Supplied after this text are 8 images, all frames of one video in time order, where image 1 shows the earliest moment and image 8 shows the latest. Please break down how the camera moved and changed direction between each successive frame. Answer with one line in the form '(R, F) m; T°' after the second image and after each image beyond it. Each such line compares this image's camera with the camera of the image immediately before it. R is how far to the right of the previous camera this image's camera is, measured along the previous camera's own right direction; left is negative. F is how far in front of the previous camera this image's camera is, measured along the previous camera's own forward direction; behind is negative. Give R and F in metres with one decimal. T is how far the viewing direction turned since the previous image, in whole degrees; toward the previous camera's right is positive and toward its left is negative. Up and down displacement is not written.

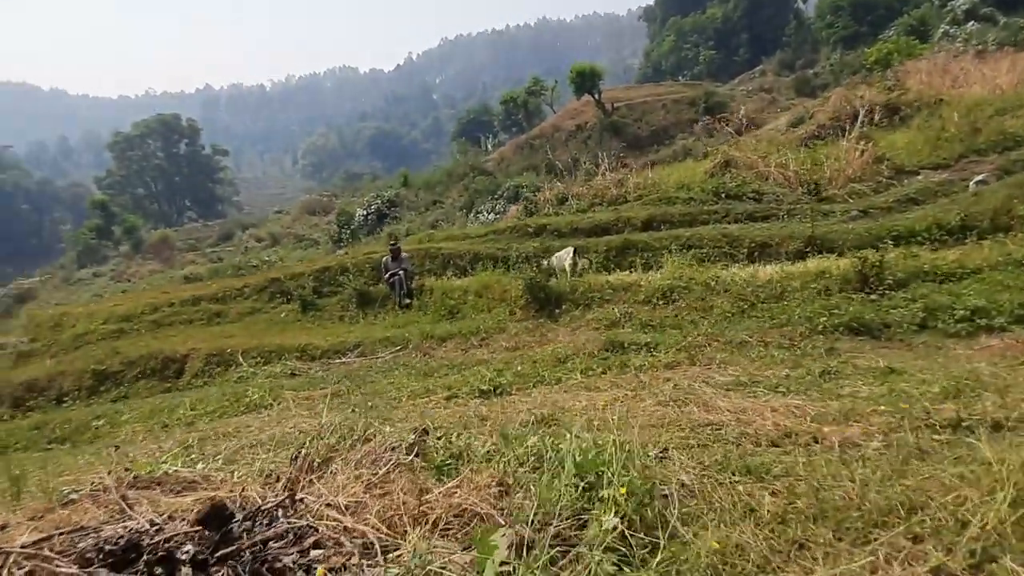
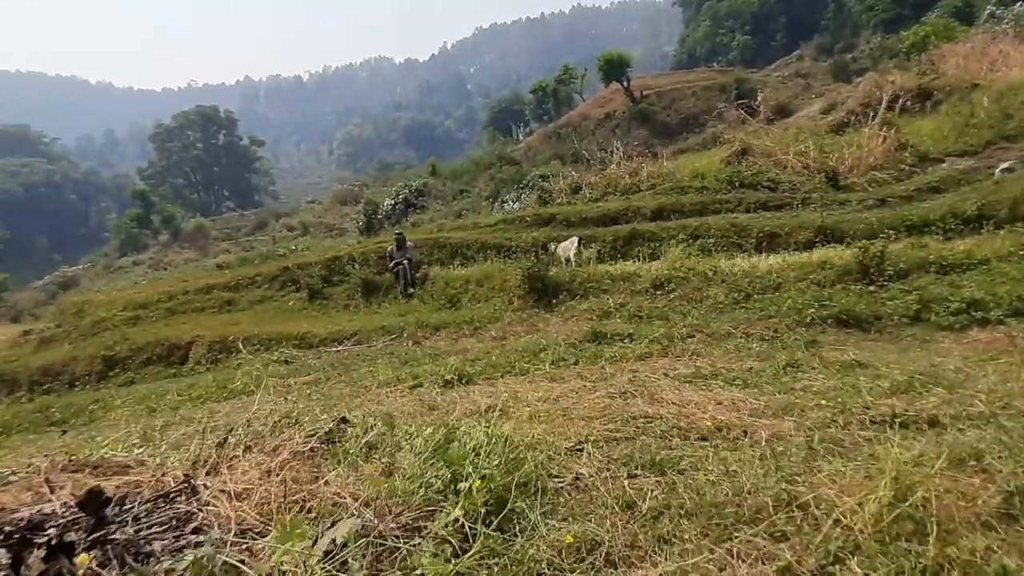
(+0.5, 0.0) m; -3°
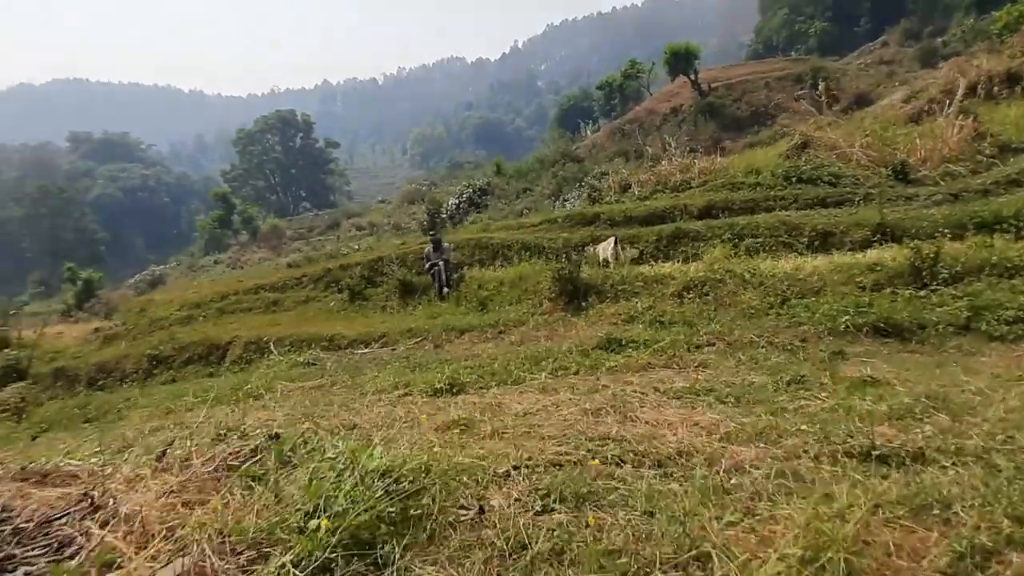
(+0.6, +0.2) m; -6°
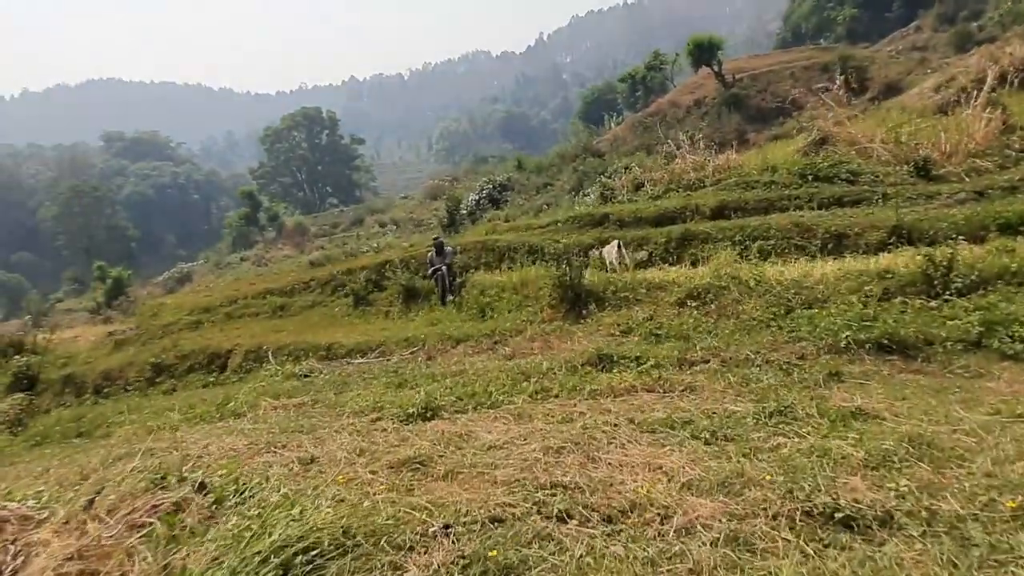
(+0.4, +0.2) m; -2°
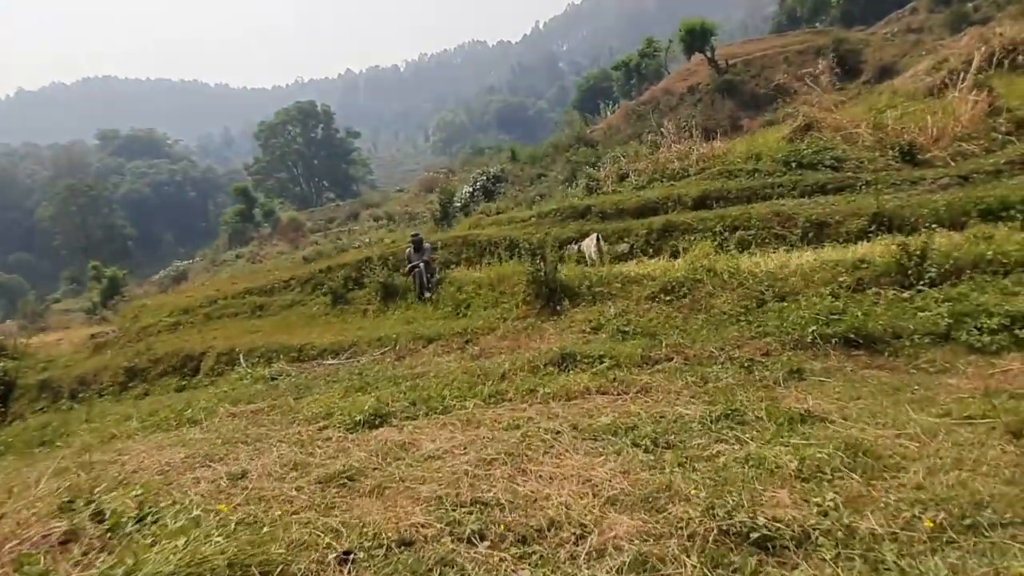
(+0.4, +0.1) m; 0°
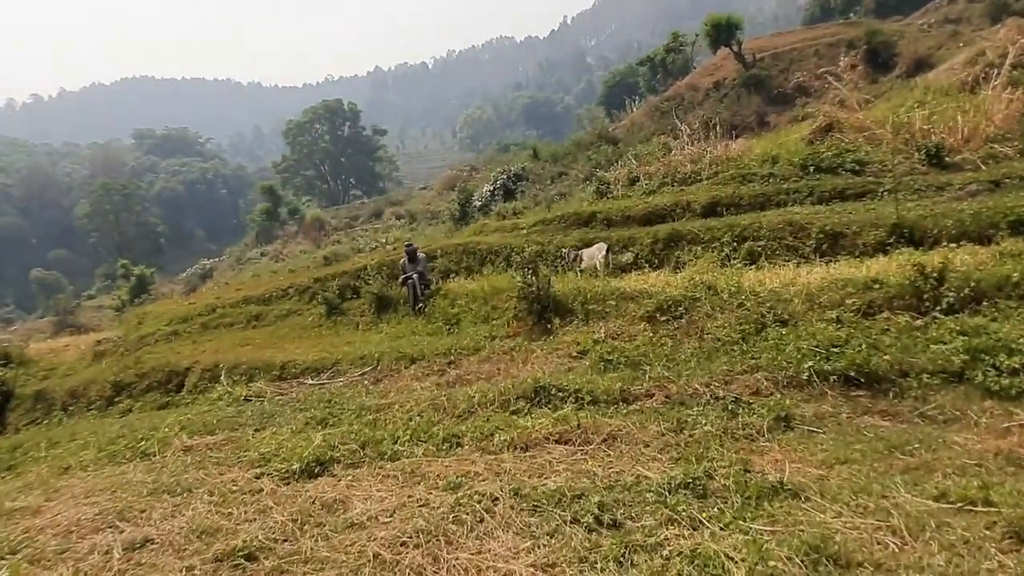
(+0.5, +0.5) m; -2°
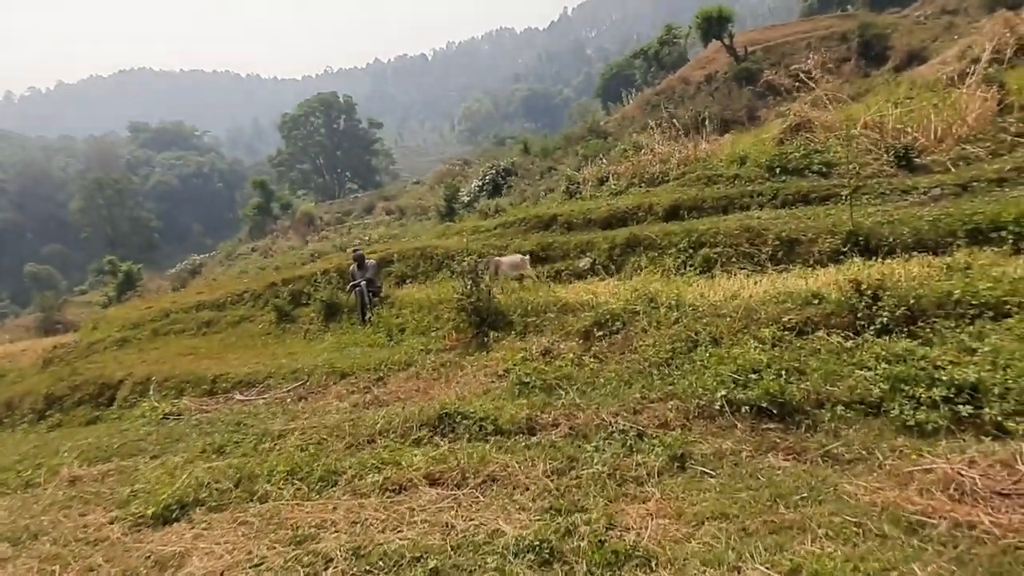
(+0.7, +0.3) m; 0°
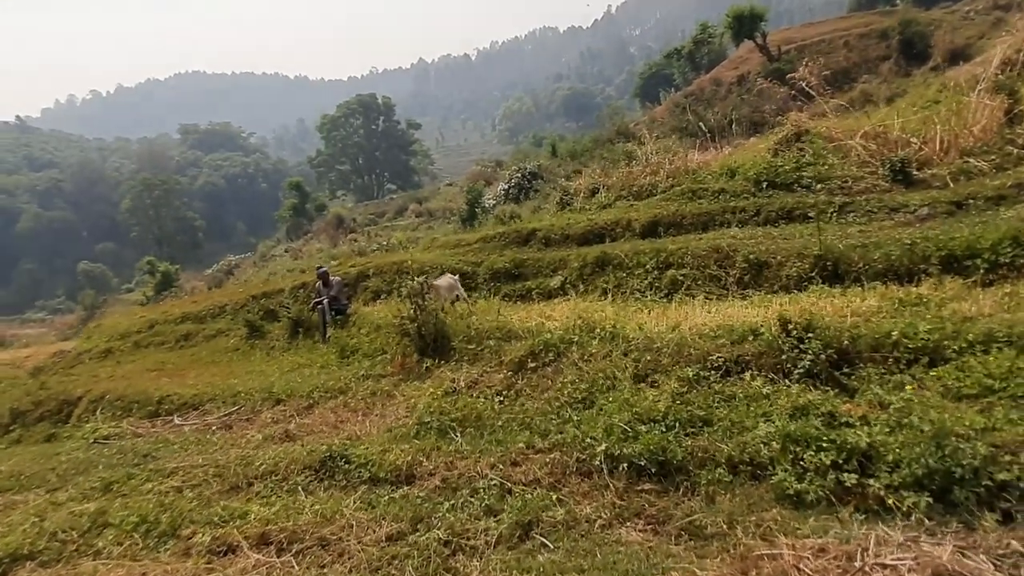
(+1.1, +0.3) m; -4°
